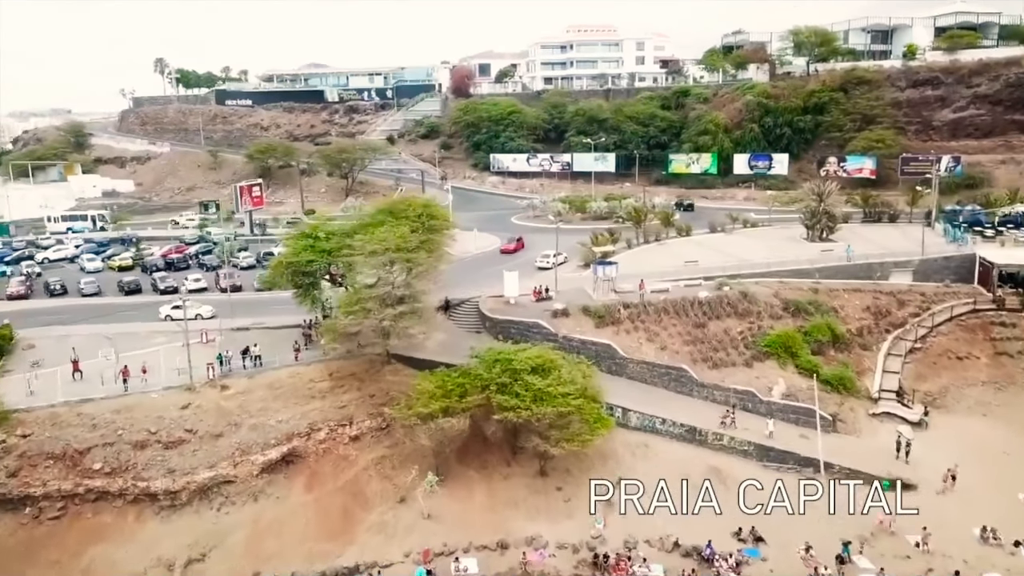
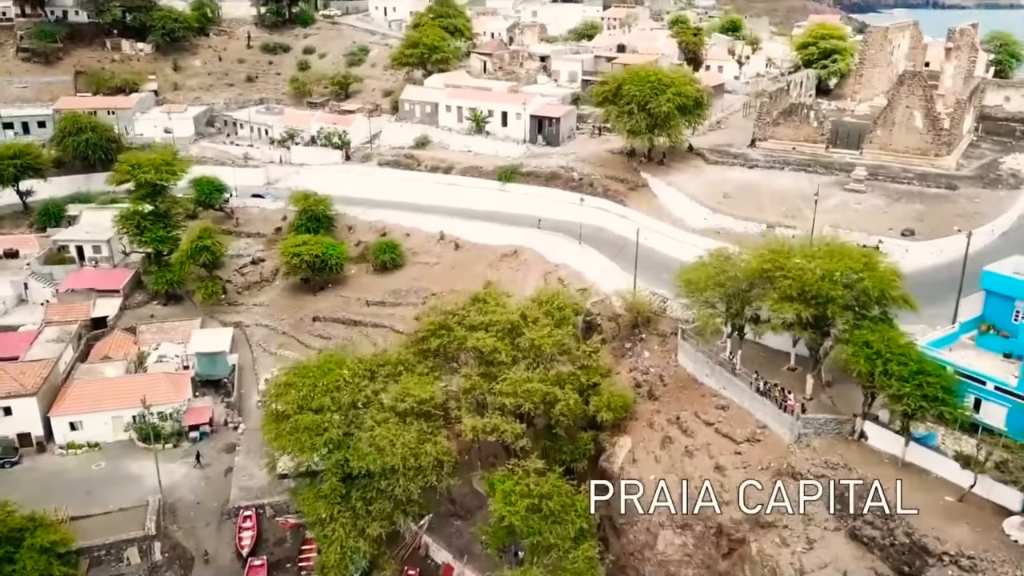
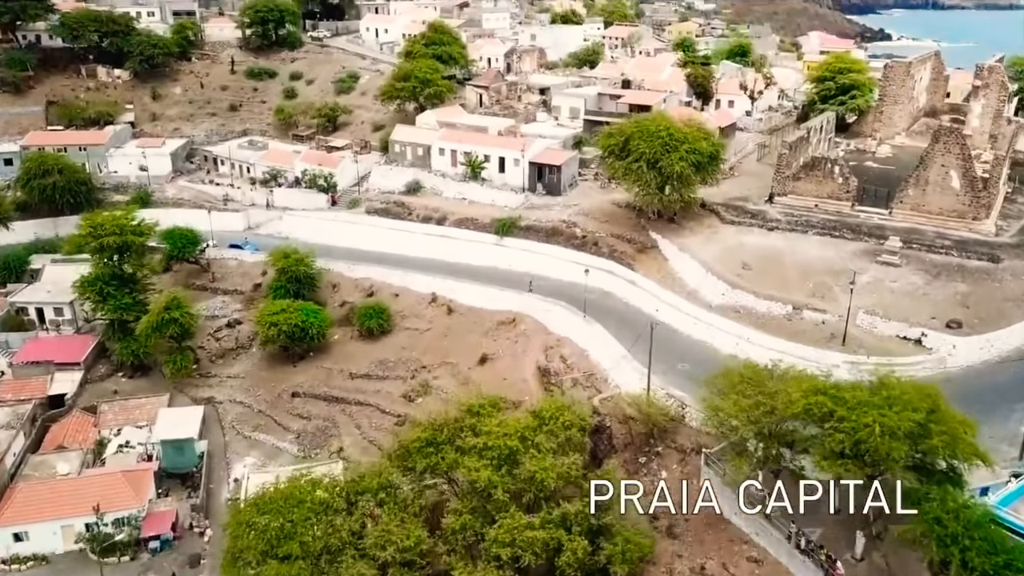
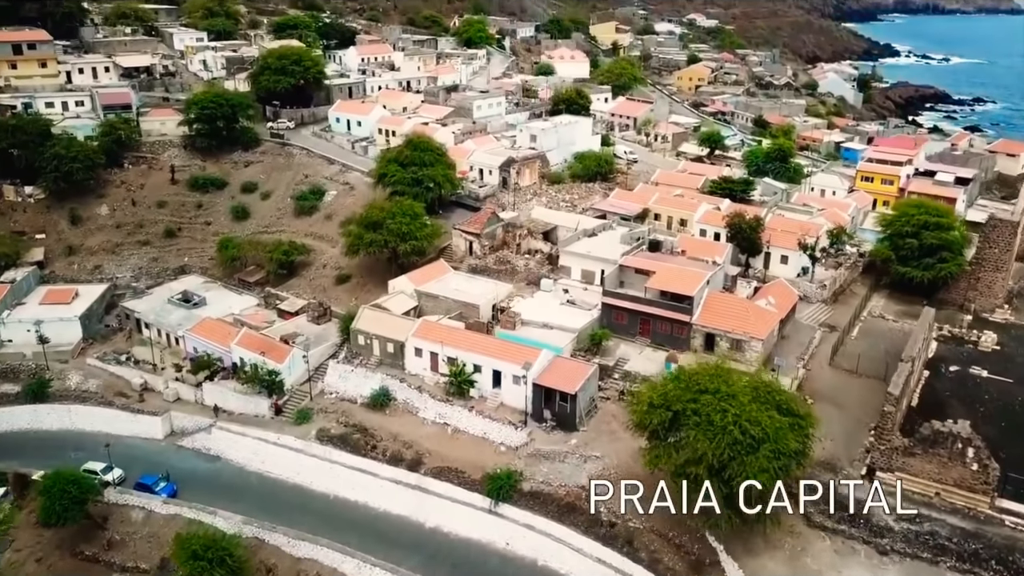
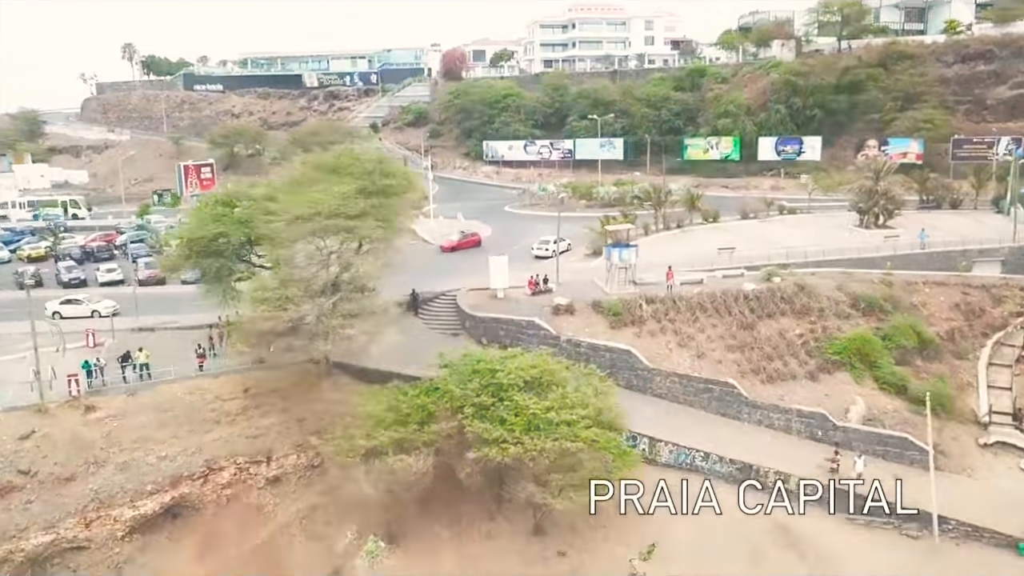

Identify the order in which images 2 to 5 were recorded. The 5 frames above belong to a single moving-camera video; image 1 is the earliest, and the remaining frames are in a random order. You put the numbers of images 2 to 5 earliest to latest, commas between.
5, 2, 3, 4
